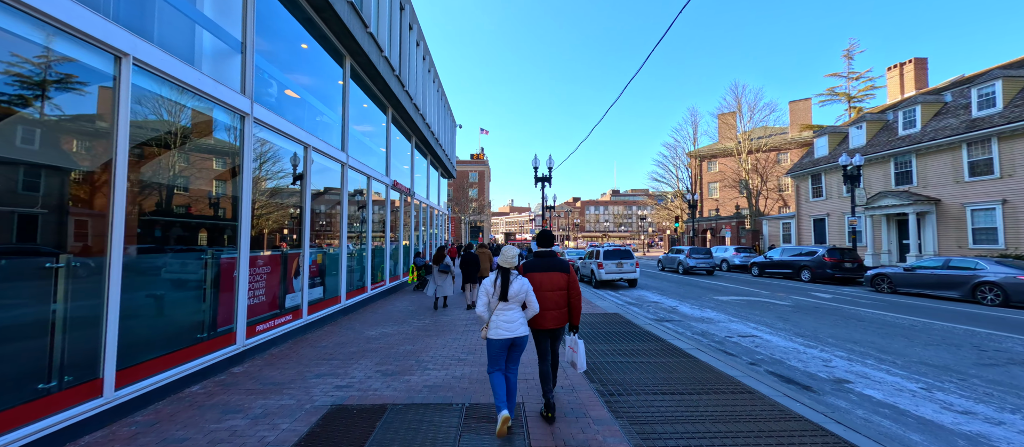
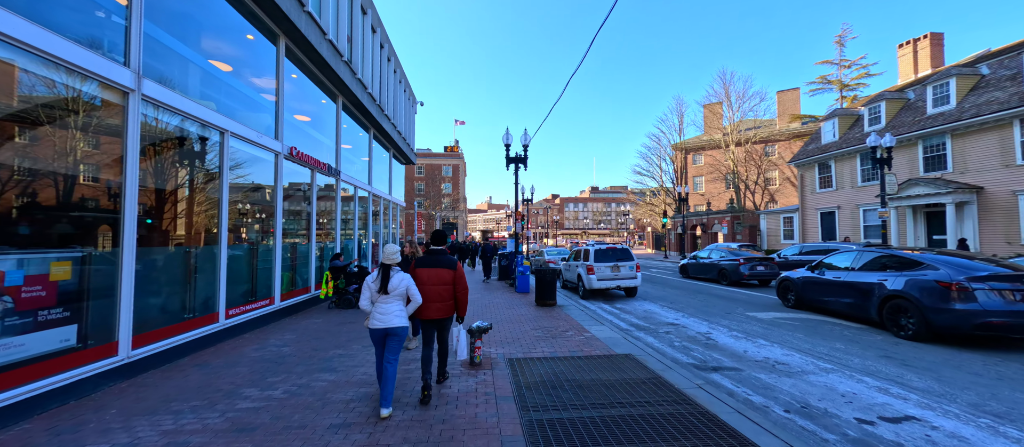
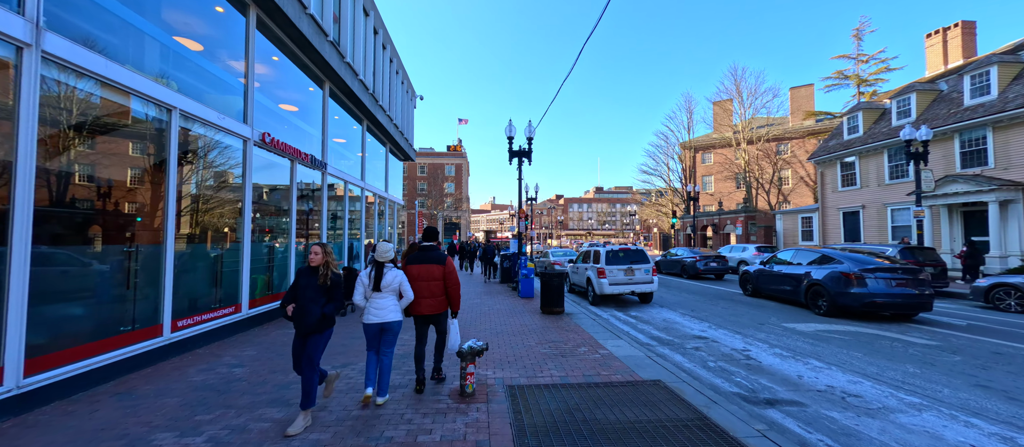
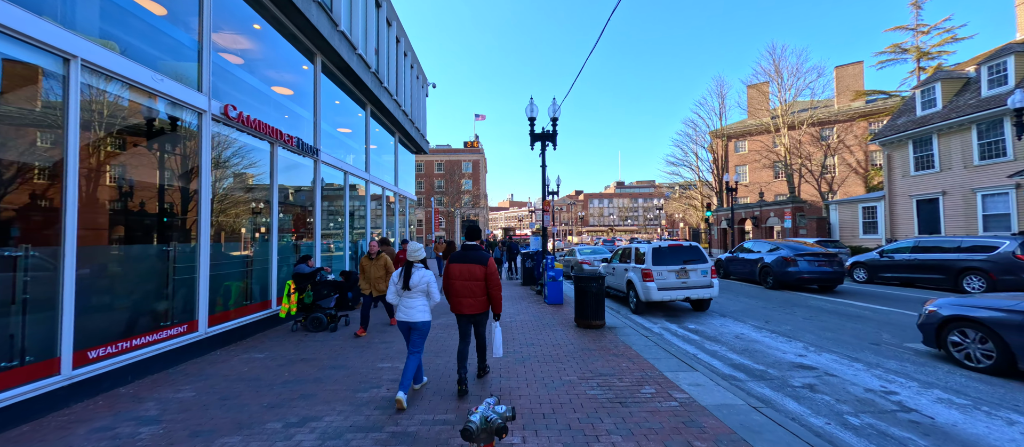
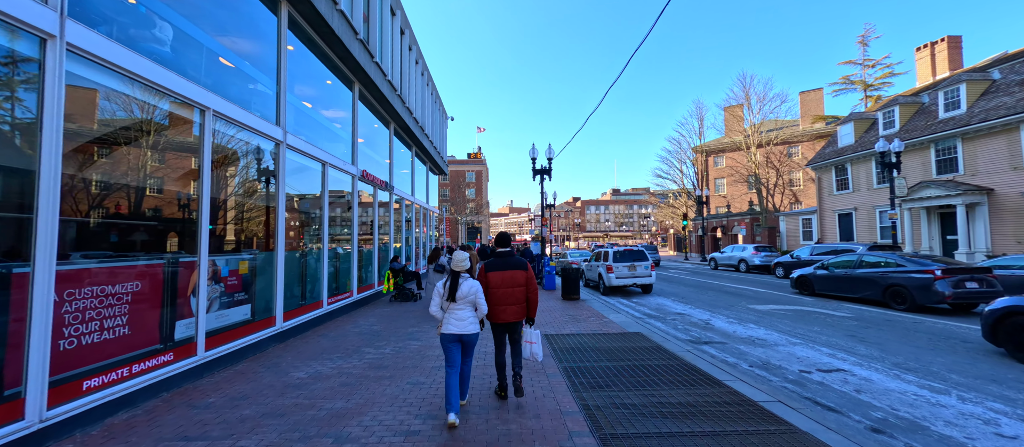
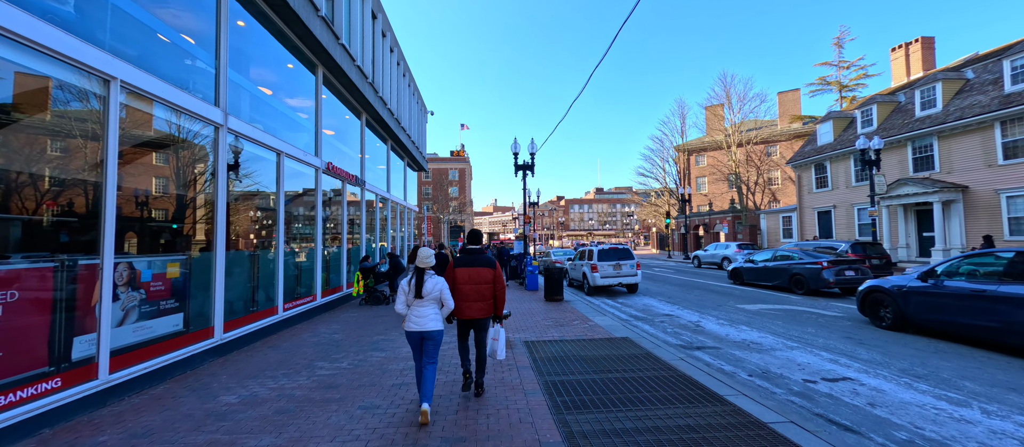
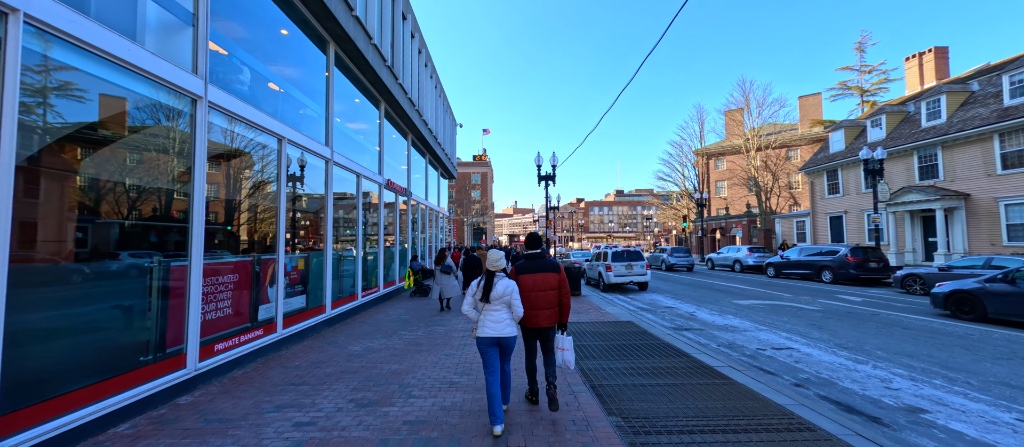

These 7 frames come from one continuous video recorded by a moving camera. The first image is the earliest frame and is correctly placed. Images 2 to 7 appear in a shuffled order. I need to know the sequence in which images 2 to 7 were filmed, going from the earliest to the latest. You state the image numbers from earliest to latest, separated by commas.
7, 5, 6, 2, 3, 4
